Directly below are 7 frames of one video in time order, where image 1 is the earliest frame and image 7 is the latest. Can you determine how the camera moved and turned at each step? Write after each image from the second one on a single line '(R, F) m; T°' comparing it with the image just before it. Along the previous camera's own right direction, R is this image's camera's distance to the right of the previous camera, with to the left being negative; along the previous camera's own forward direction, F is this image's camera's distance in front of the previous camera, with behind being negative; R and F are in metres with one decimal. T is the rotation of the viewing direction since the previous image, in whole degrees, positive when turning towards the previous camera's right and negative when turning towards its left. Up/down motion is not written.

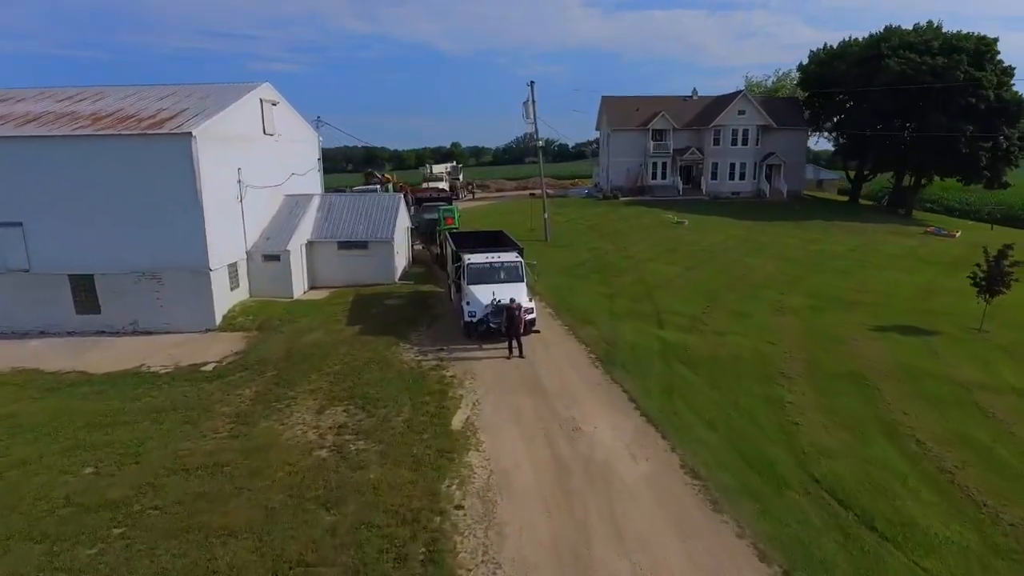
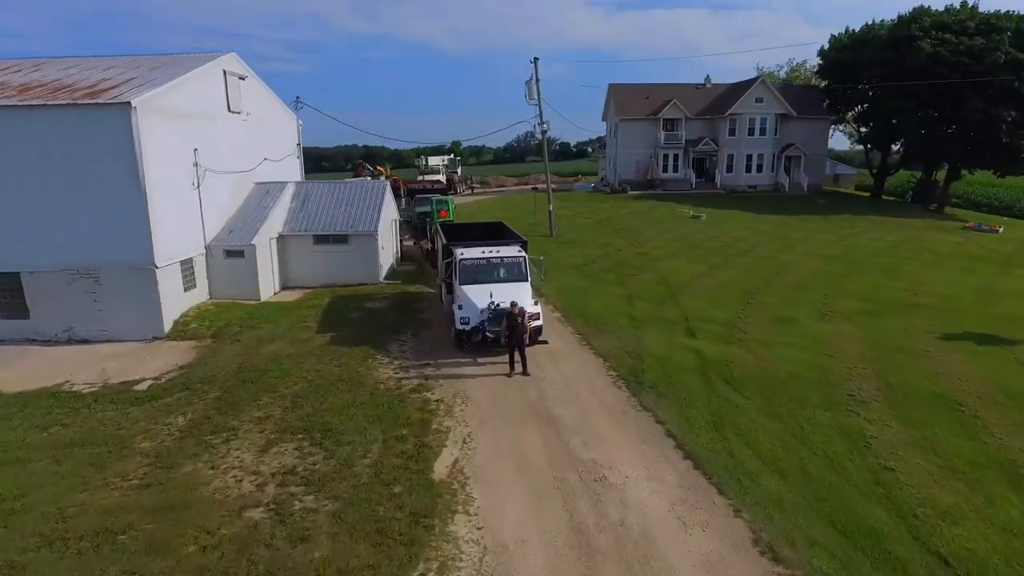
(0.0, +3.6) m; 0°
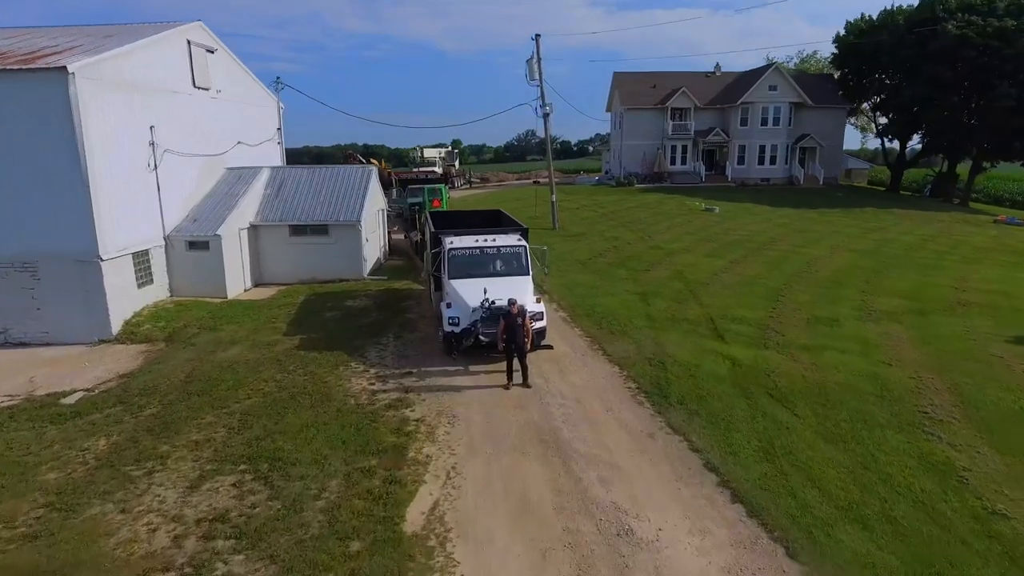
(+0.1, +2.6) m; 0°
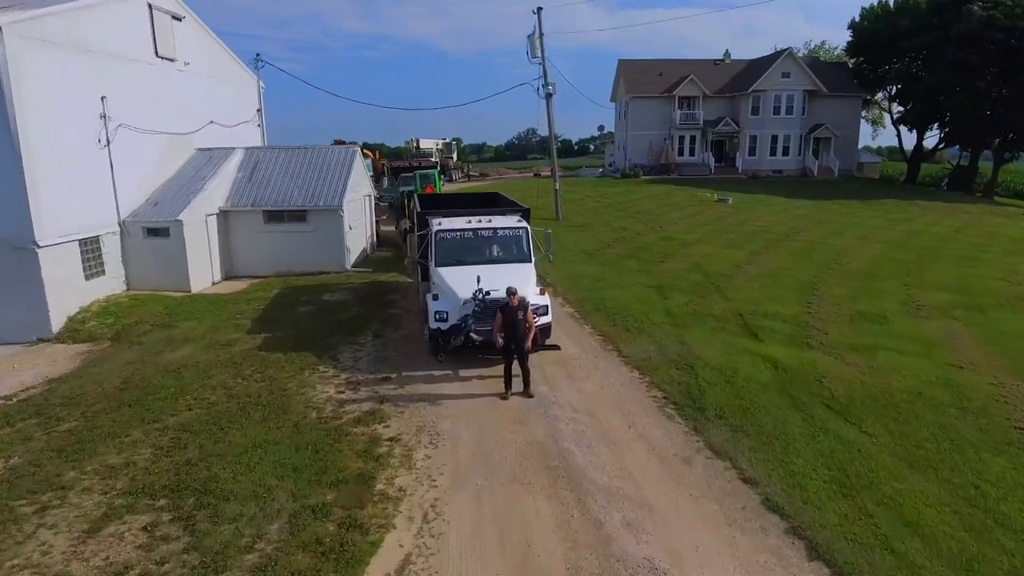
(0.0, +2.2) m; 0°
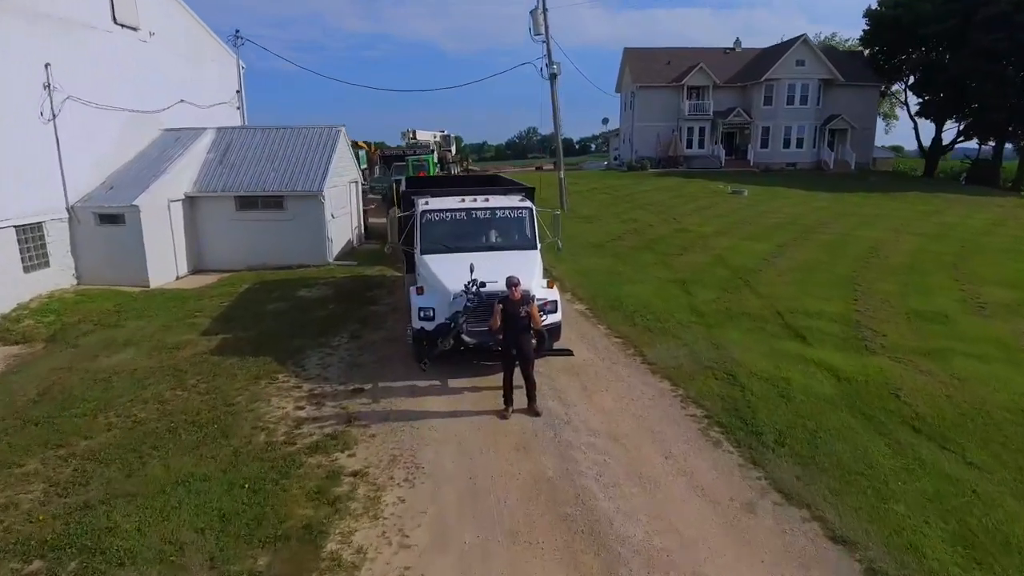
(0.0, +2.1) m; 0°
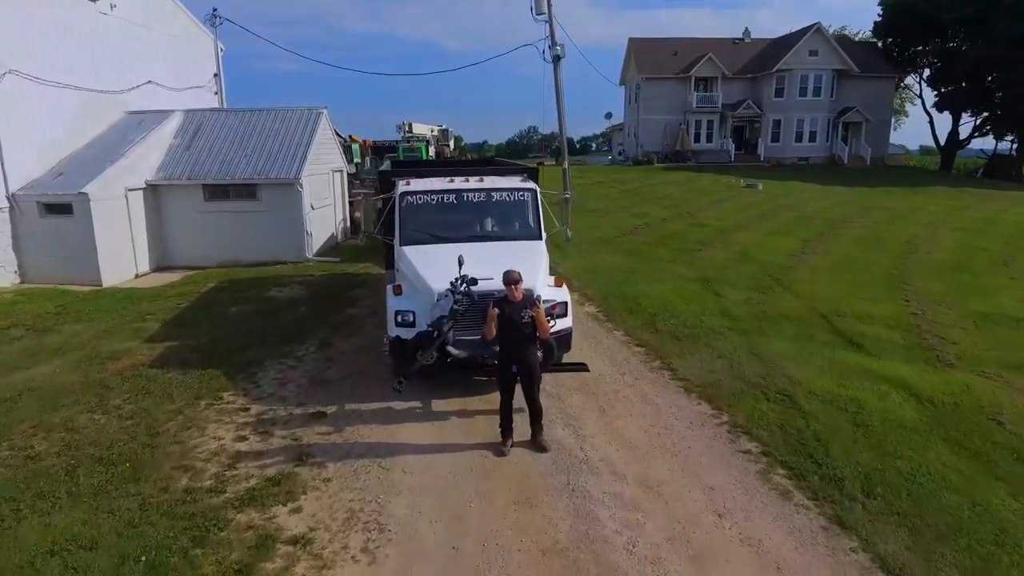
(0.0, +1.8) m; 0°
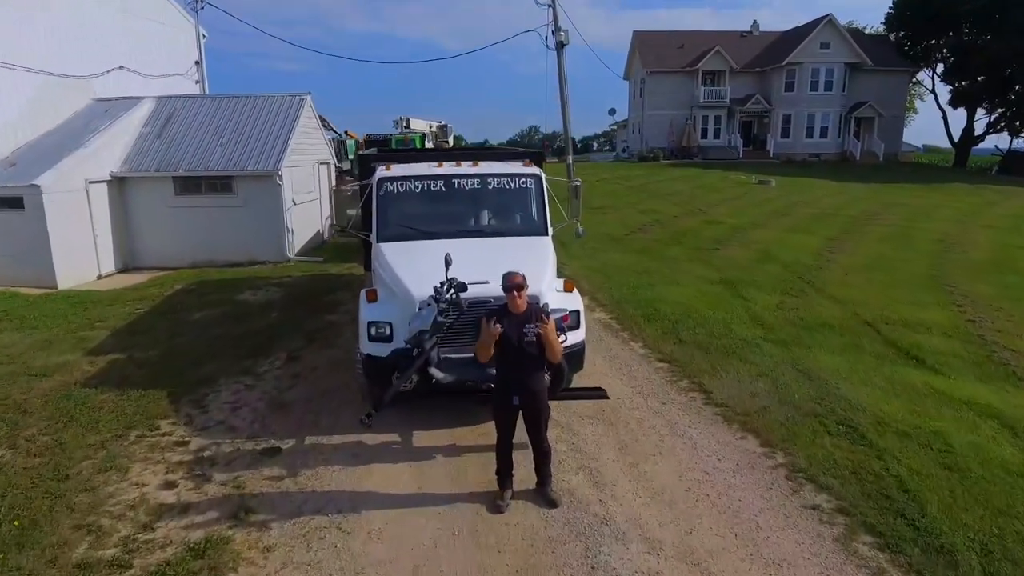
(0.0, +1.4) m; 0°
